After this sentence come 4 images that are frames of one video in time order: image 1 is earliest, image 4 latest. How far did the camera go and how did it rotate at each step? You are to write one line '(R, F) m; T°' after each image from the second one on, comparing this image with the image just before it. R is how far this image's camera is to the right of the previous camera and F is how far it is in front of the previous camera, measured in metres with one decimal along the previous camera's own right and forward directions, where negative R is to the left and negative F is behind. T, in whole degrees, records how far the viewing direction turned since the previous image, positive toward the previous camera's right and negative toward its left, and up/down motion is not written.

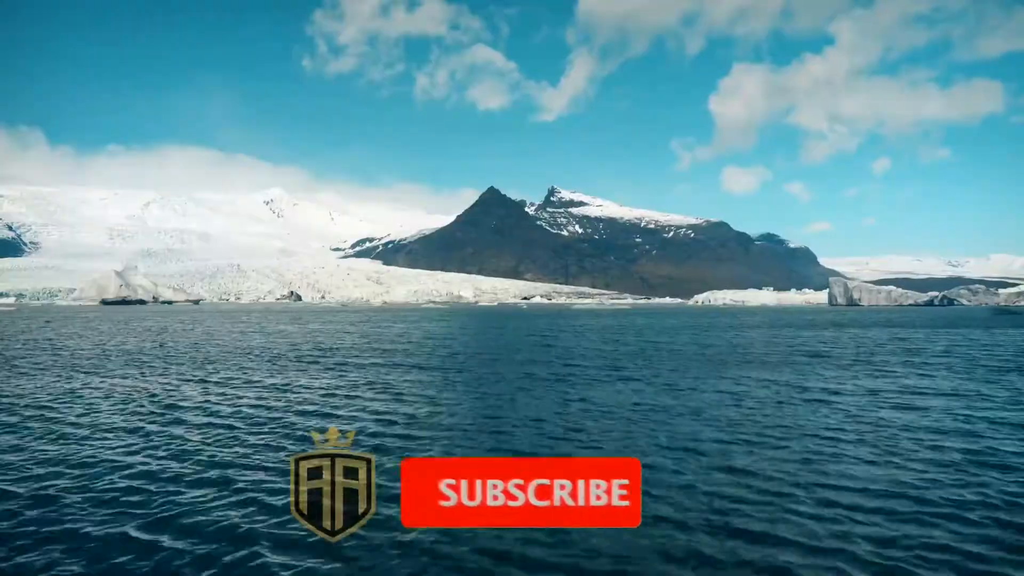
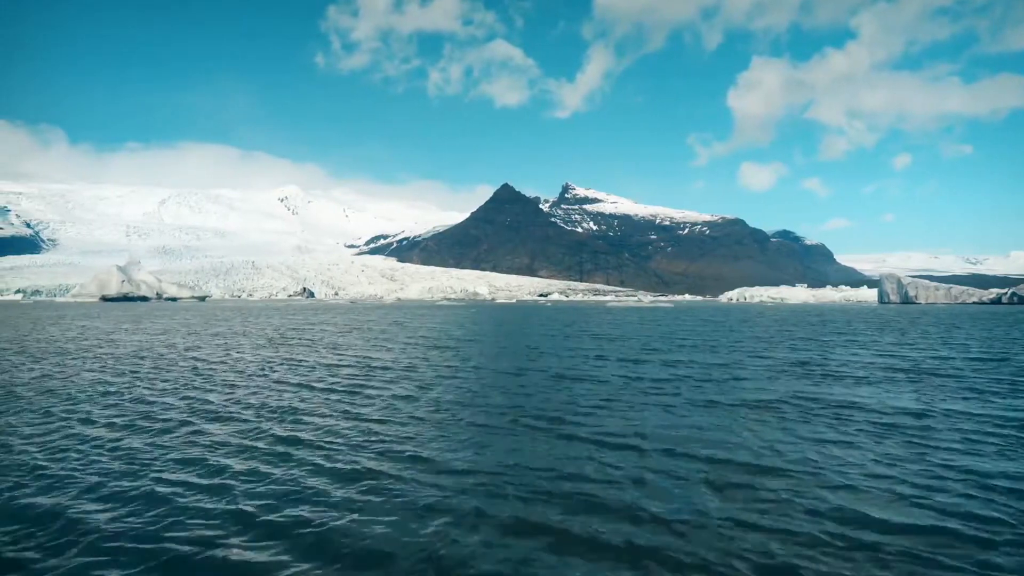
(-0.6, +4.2) m; -2°
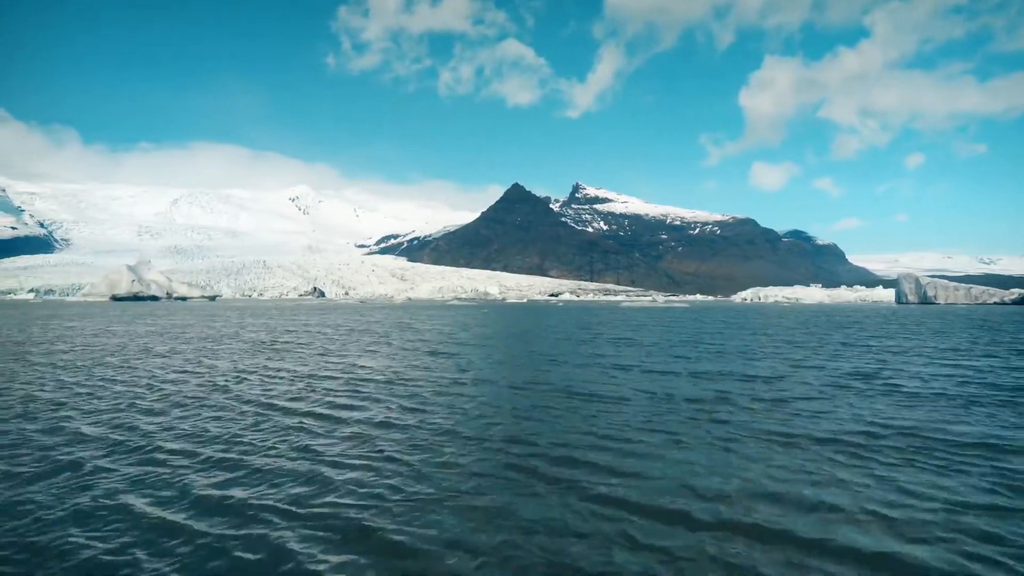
(+0.2, +0.7) m; -1°
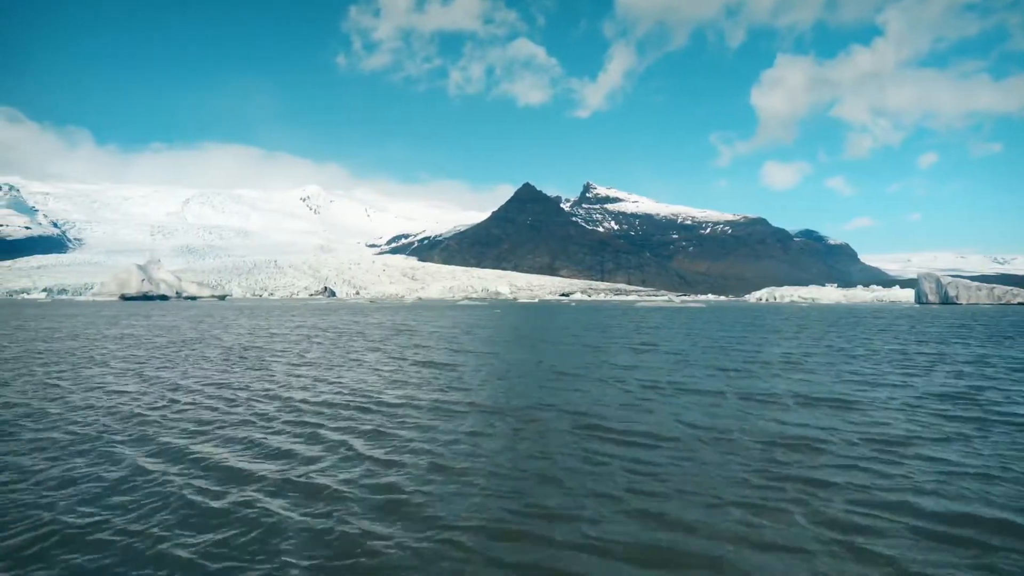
(+0.2, +0.7) m; -1°
